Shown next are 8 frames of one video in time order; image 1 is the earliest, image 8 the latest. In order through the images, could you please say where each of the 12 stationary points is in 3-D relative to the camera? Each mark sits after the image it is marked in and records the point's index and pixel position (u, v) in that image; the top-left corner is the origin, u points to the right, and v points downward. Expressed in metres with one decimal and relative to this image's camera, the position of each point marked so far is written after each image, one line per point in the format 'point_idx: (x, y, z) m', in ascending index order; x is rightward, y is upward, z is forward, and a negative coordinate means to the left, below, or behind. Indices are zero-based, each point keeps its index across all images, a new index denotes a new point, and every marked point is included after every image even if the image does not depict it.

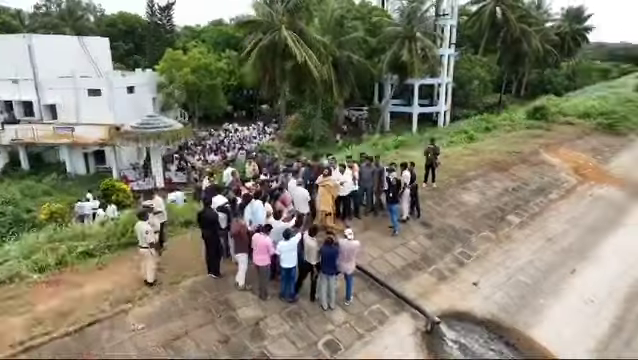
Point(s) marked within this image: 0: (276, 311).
0: (-0.7, -2.3, +7.6) m
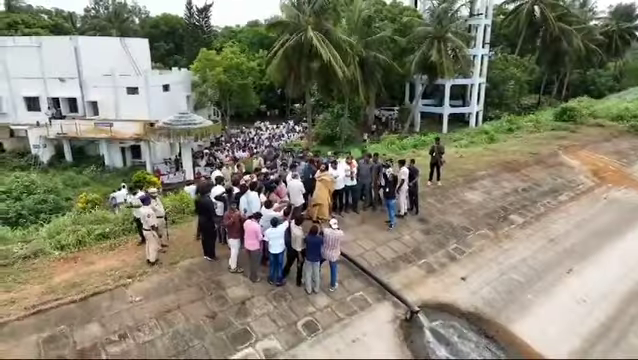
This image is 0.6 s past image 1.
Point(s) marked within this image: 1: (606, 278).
0: (-1.1, -2.1, +8.3) m
1: (+7.0, -2.4, +10.9) m
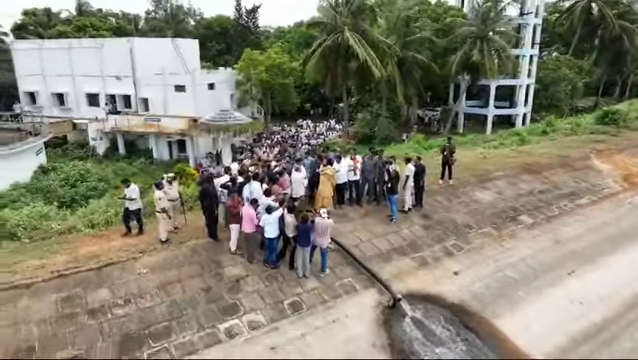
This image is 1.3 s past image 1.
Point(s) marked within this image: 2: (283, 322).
0: (-1.3, -1.9, +9.1) m
1: (+7.1, -2.5, +10.8) m
2: (-0.7, -2.6, +8.1) m
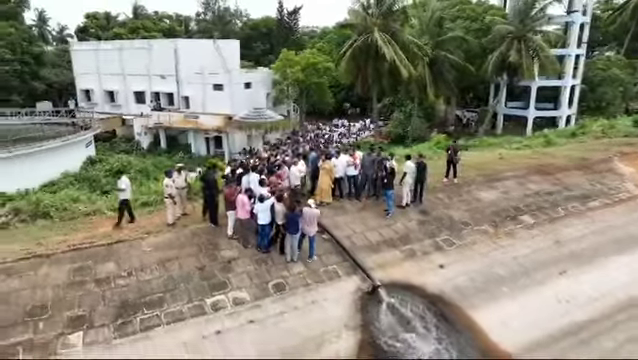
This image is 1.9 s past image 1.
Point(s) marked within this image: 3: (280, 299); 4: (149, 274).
0: (-1.6, -1.7, +9.9) m
1: (+6.9, -2.5, +10.7) m
2: (-1.1, -2.4, +8.9) m
3: (-0.8, -2.4, +9.0) m
4: (-3.5, -1.9, +9.0) m
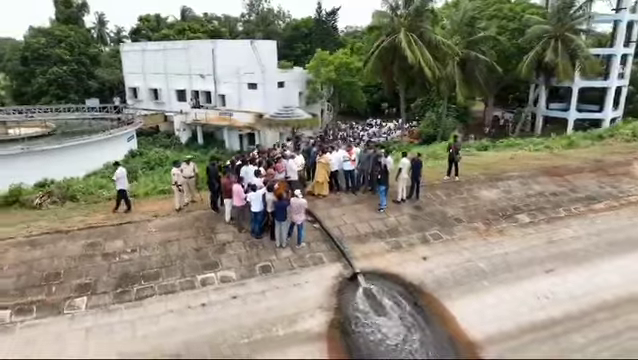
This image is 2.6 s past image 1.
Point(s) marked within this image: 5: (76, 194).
0: (-1.9, -1.5, +10.8) m
1: (+6.6, -2.5, +10.8) m
2: (-1.5, -2.2, +9.8) m
3: (-1.2, -2.2, +9.8) m
4: (-3.9, -1.6, +10.2) m
5: (-7.1, -0.4, +12.9) m
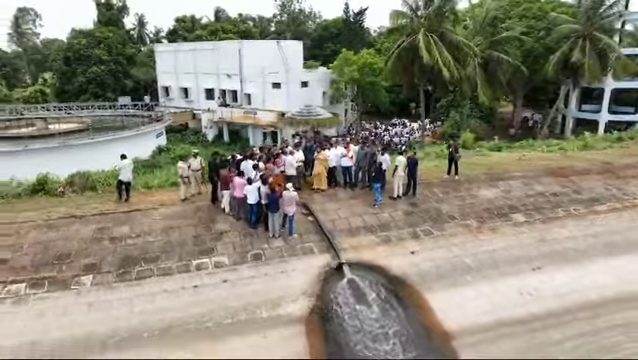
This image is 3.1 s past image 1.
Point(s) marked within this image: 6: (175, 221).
0: (-2.1, -1.3, +11.5) m
1: (+6.3, -2.5, +10.9) m
2: (-1.8, -2.0, +10.5) m
3: (-1.5, -2.0, +10.5) m
4: (-4.1, -1.4, +11.0) m
5: (-7.1, -0.1, +14.1) m
6: (-3.8, -1.1, +11.7) m
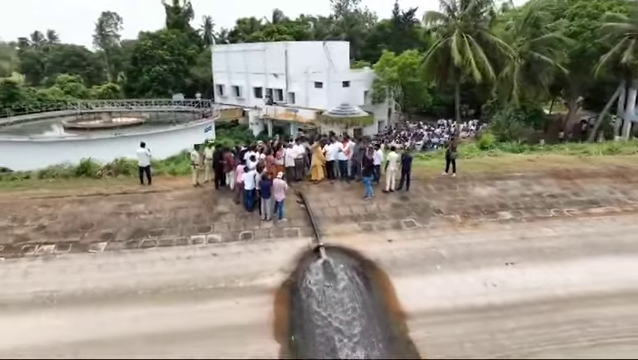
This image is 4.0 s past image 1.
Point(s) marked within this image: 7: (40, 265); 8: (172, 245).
0: (-2.4, -0.9, +13.0) m
1: (+5.7, -2.5, +11.2) m
2: (-2.3, -1.7, +11.9) m
3: (-2.1, -1.7, +11.9) m
4: (-4.5, -1.0, +12.8) m
5: (-7.0, +0.4, +16.2) m
6: (-4.0, -0.7, +13.4) m
7: (-6.9, -2.1, +11.0) m
8: (-3.9, -1.7, +11.7) m
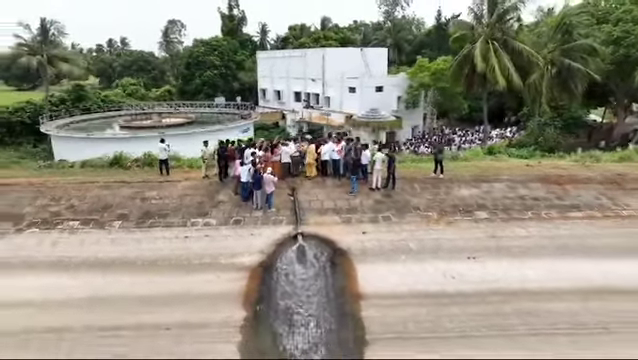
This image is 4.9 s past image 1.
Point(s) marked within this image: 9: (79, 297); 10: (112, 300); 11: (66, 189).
0: (-2.9, -0.7, +14.7) m
1: (+5.0, -2.5, +11.9) m
2: (-2.9, -1.4, +13.6) m
3: (-2.6, -1.5, +13.6) m
4: (-4.9, -0.7, +14.8) m
5: (-6.9, +0.8, +18.5) m
6: (-4.4, -0.4, +15.3) m
7: (-7.6, -1.7, +13.3) m
8: (-4.5, -1.4, +13.7) m
9: (-6.0, -2.9, +11.0) m
10: (-5.1, -2.9, +10.9) m
11: (-9.0, -0.3, +15.8) m
